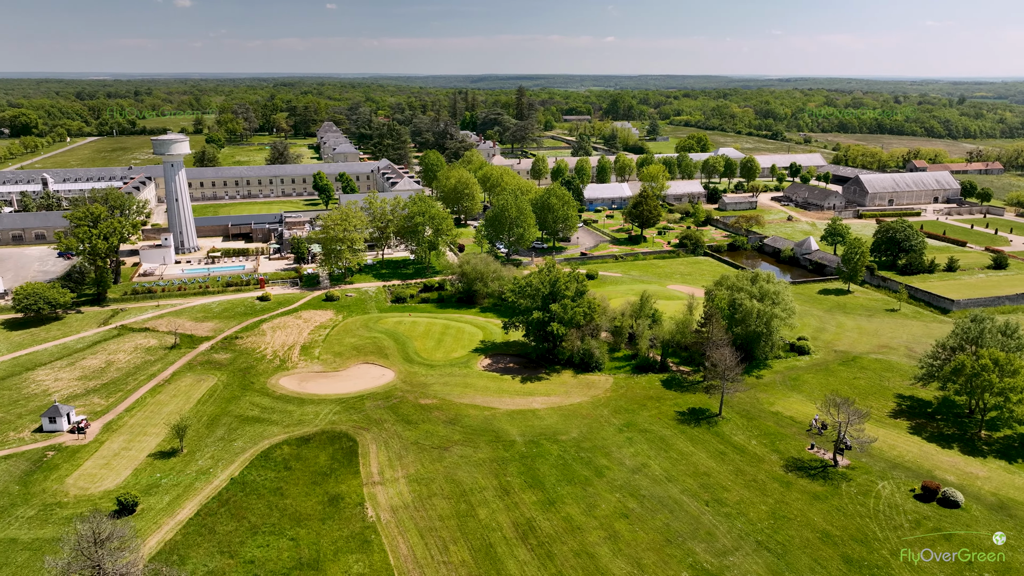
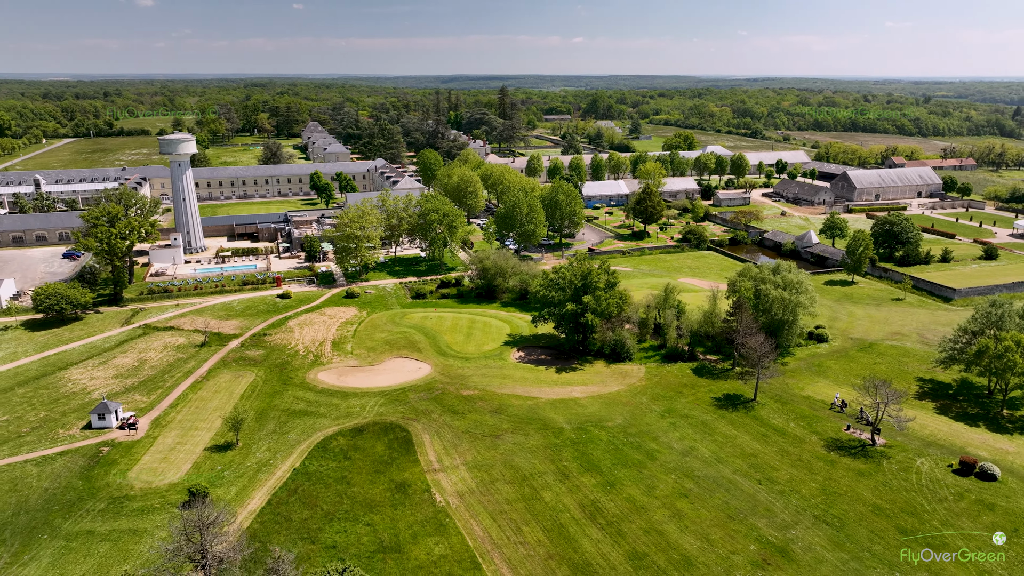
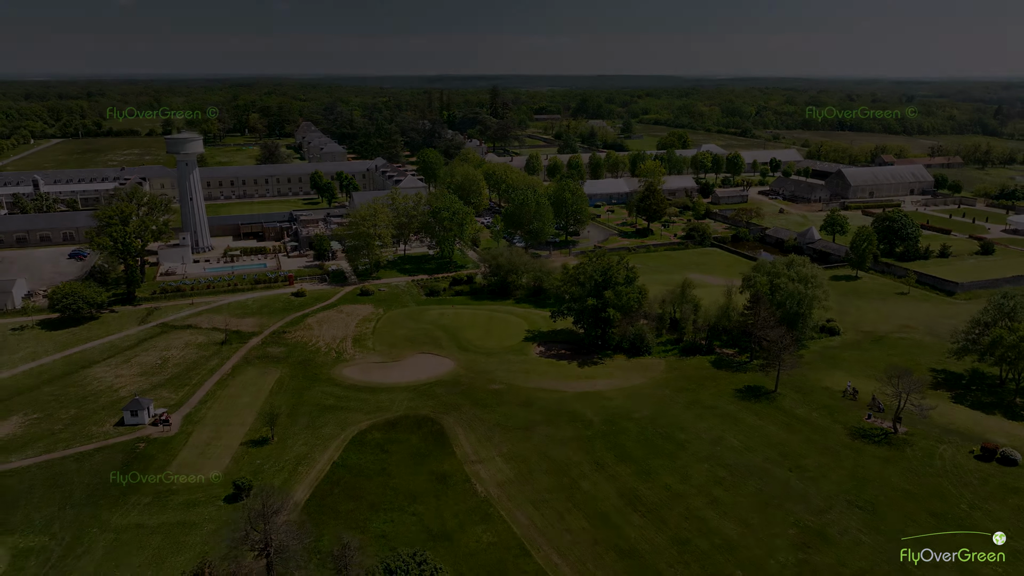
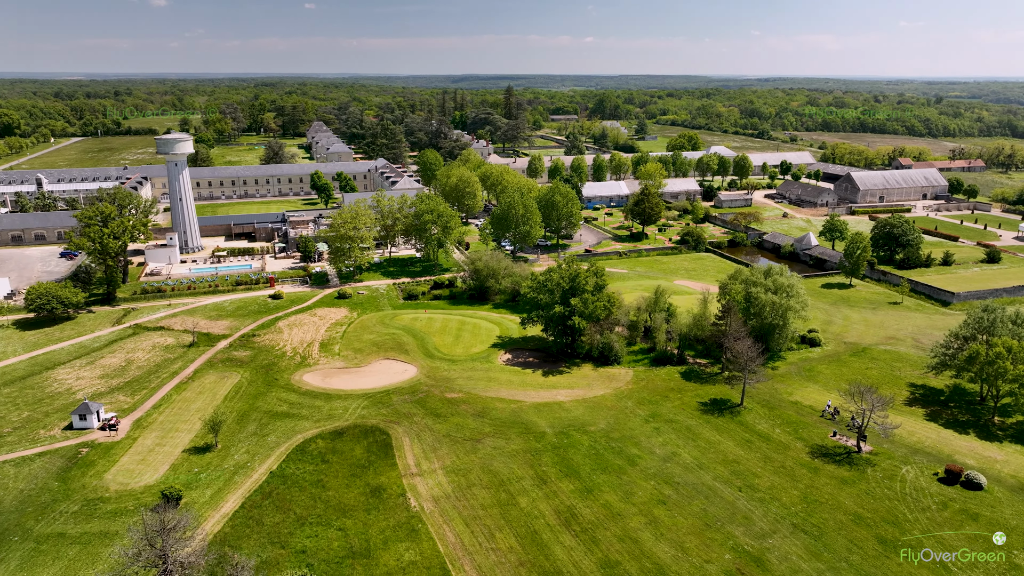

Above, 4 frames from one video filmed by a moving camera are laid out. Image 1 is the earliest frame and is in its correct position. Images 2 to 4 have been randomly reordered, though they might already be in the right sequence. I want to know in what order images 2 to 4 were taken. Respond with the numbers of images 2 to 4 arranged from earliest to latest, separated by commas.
4, 2, 3
